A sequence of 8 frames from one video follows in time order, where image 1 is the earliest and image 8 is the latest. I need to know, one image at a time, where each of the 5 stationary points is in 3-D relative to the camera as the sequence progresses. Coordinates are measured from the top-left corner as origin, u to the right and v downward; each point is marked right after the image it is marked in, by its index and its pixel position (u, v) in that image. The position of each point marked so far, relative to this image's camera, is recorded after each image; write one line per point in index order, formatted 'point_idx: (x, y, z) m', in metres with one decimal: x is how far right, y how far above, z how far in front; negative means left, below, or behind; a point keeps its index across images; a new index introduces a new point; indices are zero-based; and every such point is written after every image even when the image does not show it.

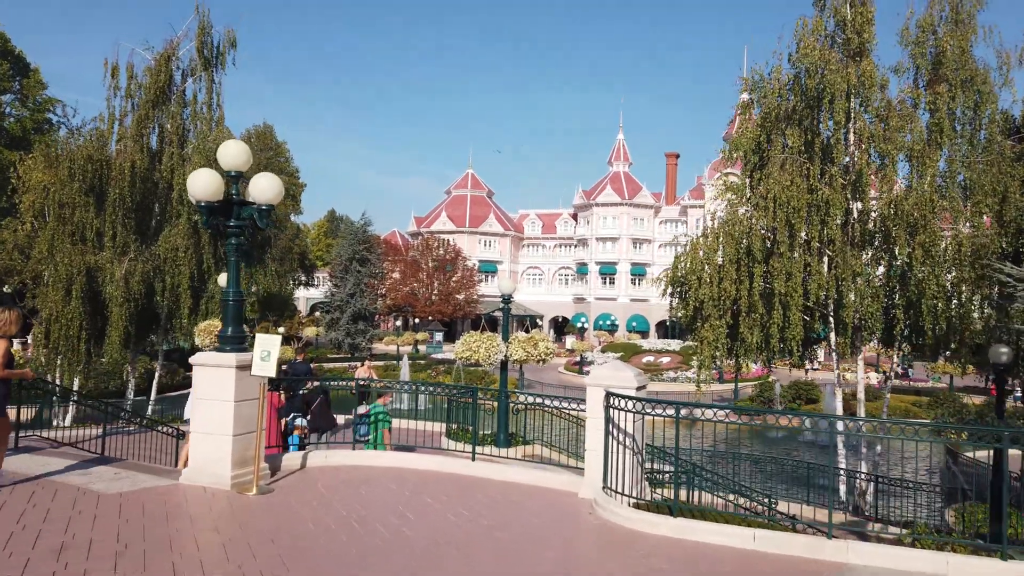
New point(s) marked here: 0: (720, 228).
0: (+4.4, +1.3, +14.2) m
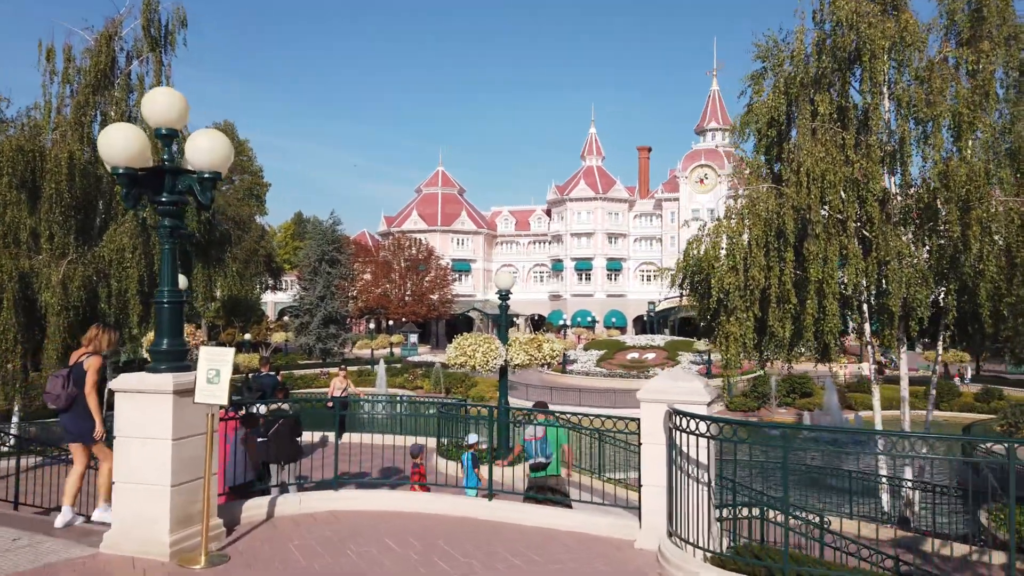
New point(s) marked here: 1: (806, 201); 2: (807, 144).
0: (+4.3, +1.5, +12.6) m
1: (+5.2, +1.5, +12.1) m
2: (+5.2, +2.6, +12.2) m
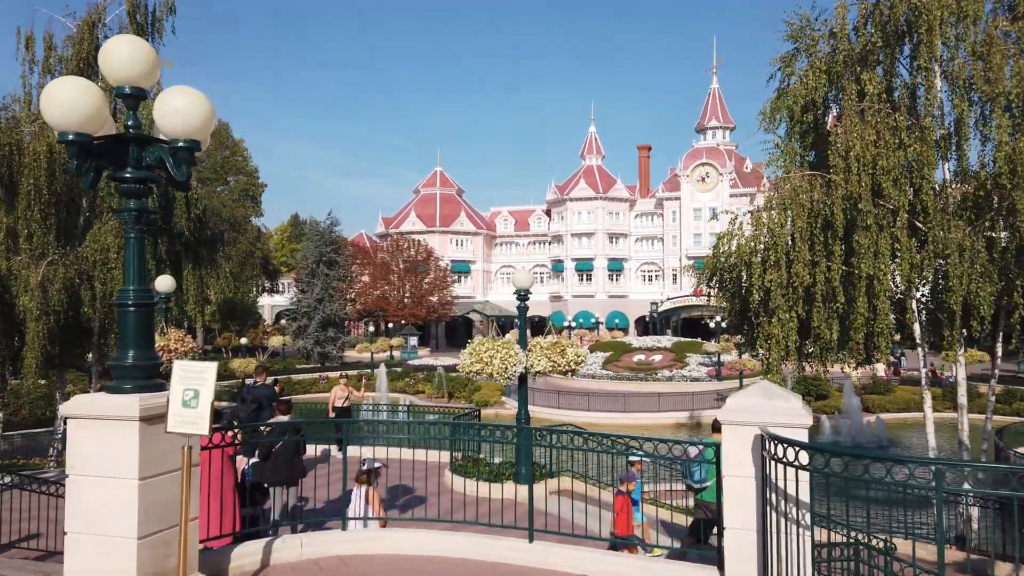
0: (+4.6, +1.6, +11.4) m
1: (+5.6, +1.6, +11.0) m
2: (+5.6, +2.6, +11.1) m
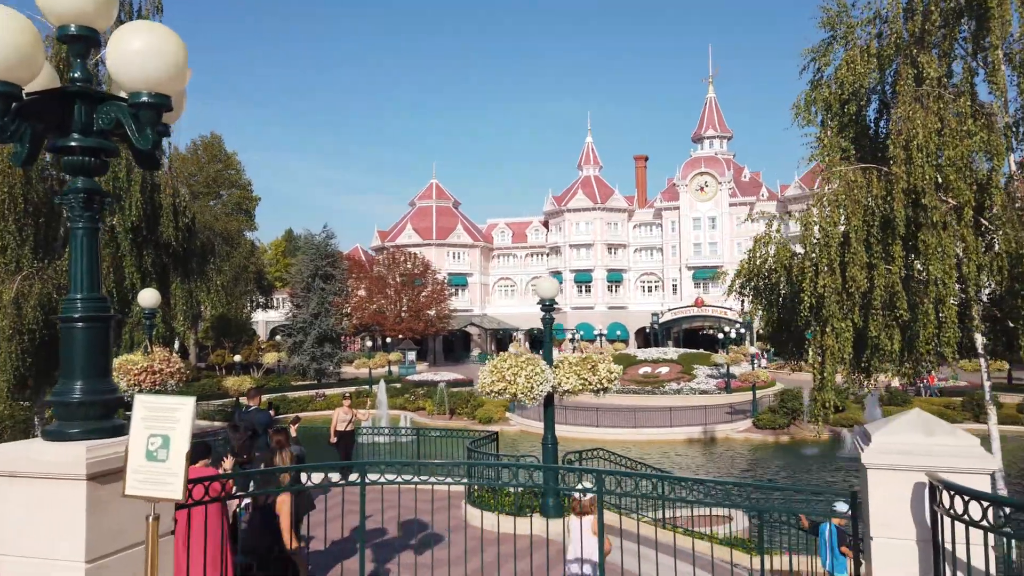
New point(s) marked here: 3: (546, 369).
0: (+5.0, +1.5, +10.3) m
1: (+5.9, +1.5, +9.9) m
2: (+5.9, +2.6, +10.0) m
3: (+0.5, -1.2, +10.1) m
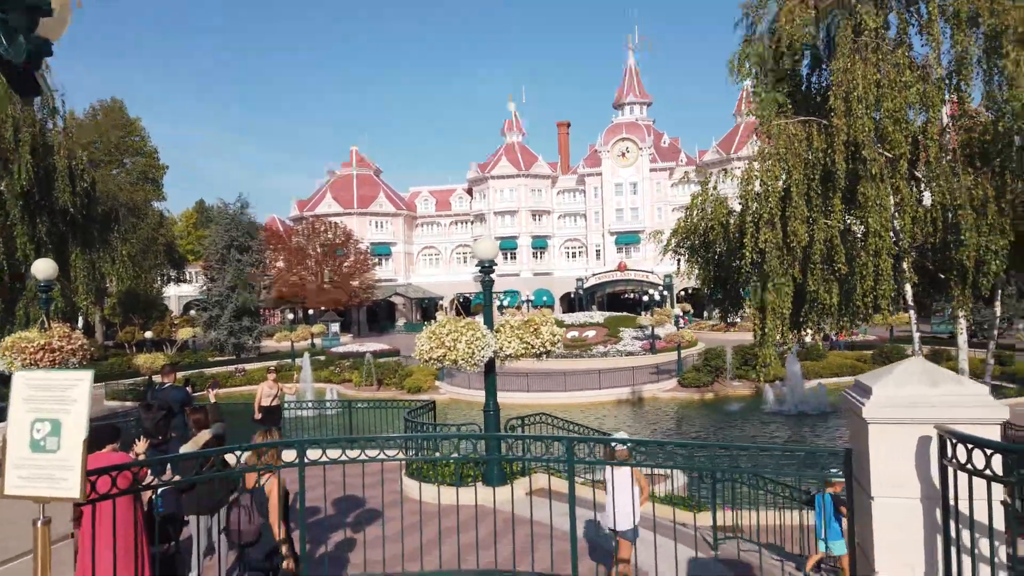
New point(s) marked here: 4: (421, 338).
0: (+4.0, +2.1, +10.2) m
1: (+5.0, +2.2, +9.9) m
2: (+5.0, +3.3, +10.0) m
3: (-0.4, -0.6, +9.7) m
4: (-1.3, -0.7, +10.0) m
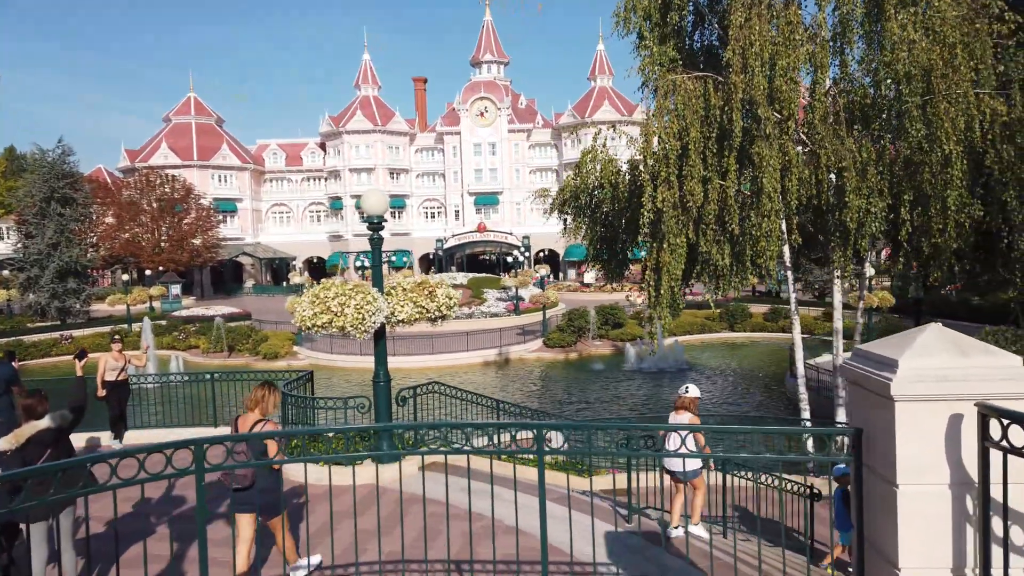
0: (+2.5, +2.7, +10.0) m
1: (+3.5, +2.8, +9.9) m
2: (+3.4, +3.8, +9.9) m
3: (-1.7, -0.1, +8.7) m
4: (-2.7, -0.2, +8.9) m
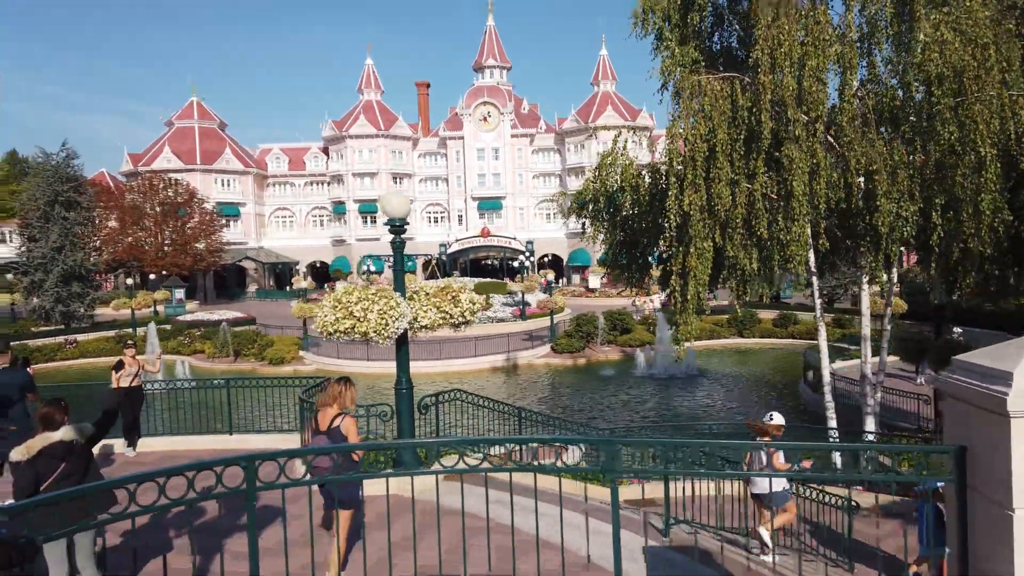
0: (+2.8, +2.7, +9.8) m
1: (+3.8, +2.7, +9.7) m
2: (+3.8, +3.8, +9.7) m
3: (-1.4, -0.2, +8.5) m
4: (-2.4, -0.3, +8.6) m
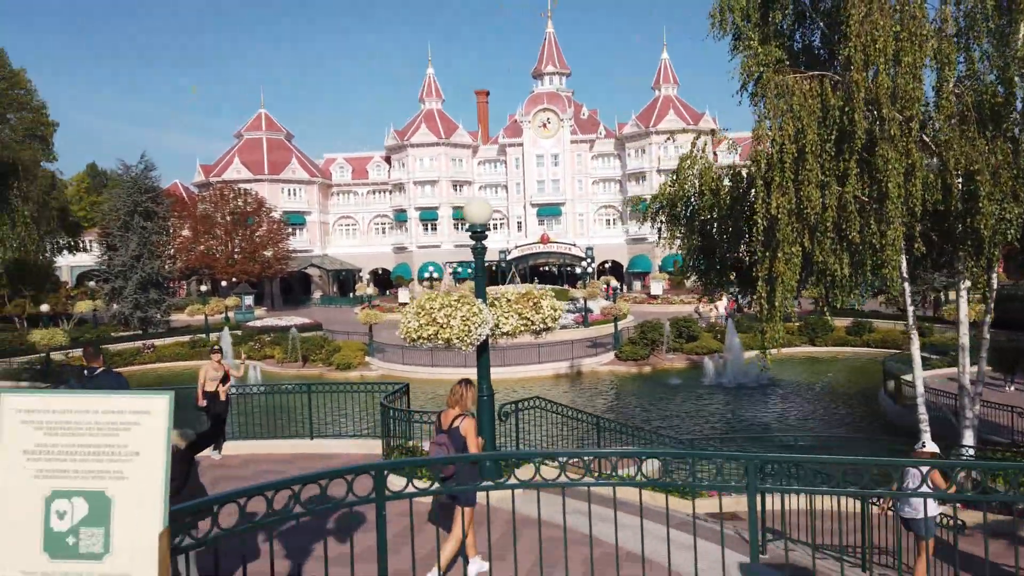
0: (+3.9, +2.6, +9.5) m
1: (+4.9, +2.6, +9.2) m
2: (+4.9, +3.7, +9.3) m
3: (-0.4, -0.3, +8.5) m
4: (-1.4, -0.3, +8.7) m
